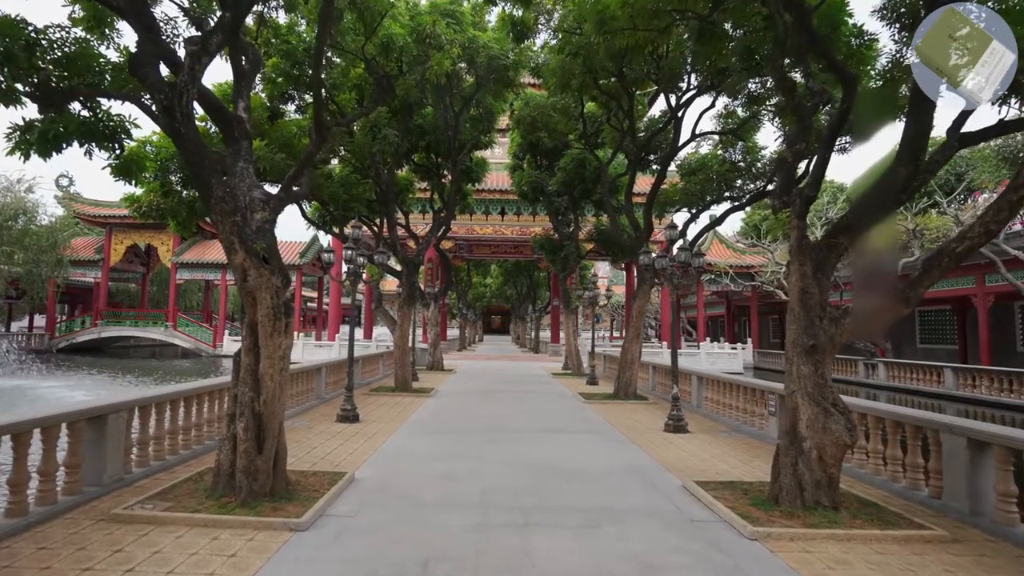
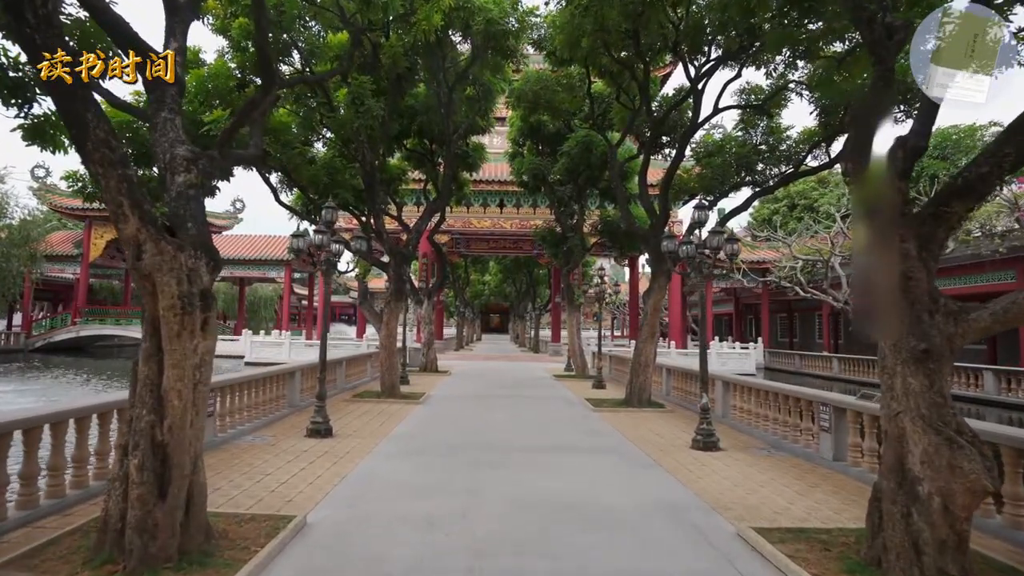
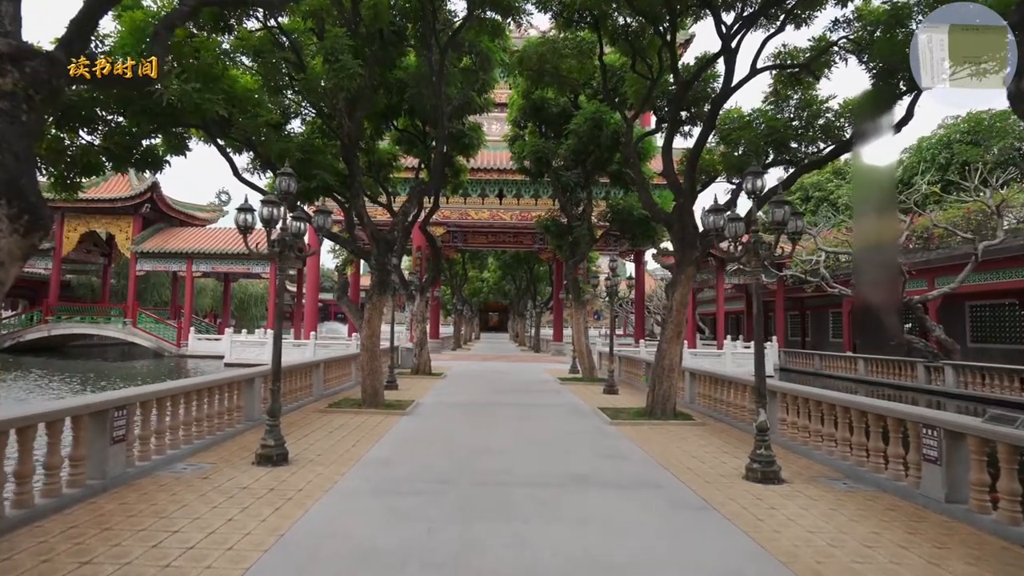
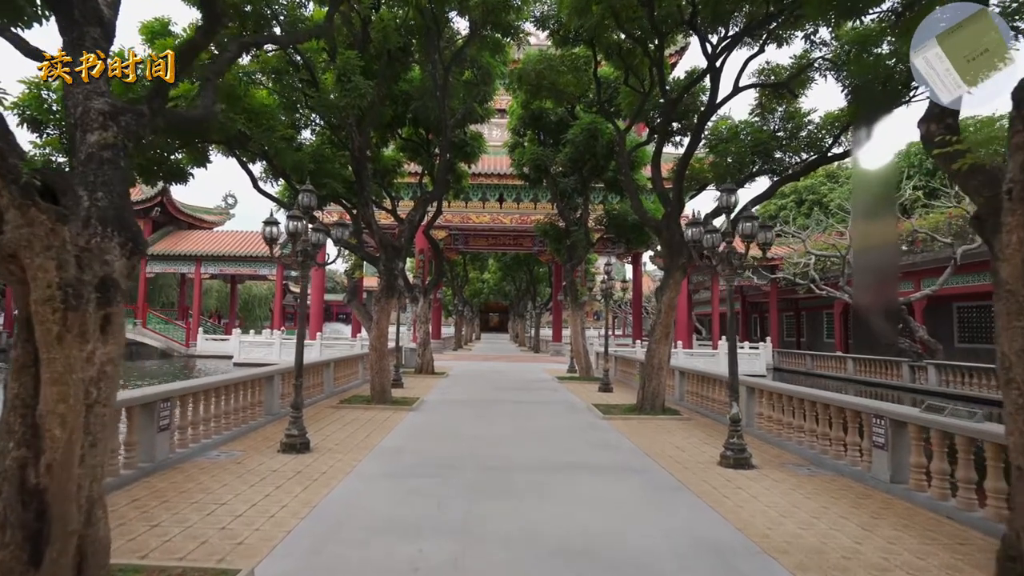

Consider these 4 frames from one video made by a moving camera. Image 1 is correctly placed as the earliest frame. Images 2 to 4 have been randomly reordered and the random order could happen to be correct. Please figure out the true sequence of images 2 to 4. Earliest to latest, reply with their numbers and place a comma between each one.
2, 4, 3
